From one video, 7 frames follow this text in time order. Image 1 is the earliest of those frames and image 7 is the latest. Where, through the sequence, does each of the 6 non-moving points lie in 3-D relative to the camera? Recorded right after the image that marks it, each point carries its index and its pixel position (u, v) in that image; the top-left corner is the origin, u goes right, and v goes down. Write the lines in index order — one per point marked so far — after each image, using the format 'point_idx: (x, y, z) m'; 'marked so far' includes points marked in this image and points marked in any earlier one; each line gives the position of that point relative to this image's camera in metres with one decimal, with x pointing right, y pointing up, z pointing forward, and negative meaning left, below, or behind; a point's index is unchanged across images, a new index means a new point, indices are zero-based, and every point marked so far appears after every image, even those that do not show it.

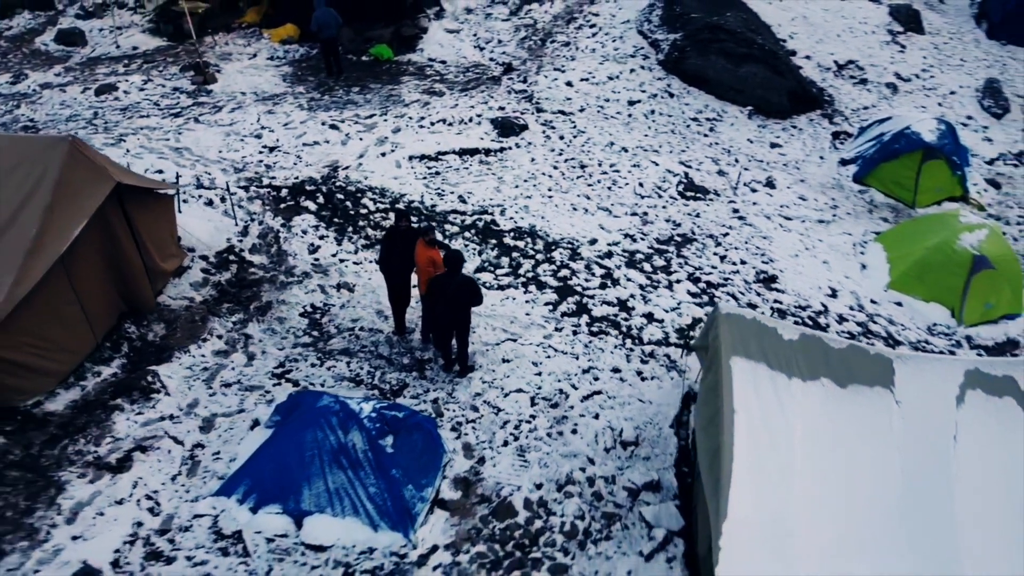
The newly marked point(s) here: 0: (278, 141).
0: (-3.0, +1.9, +10.3) m
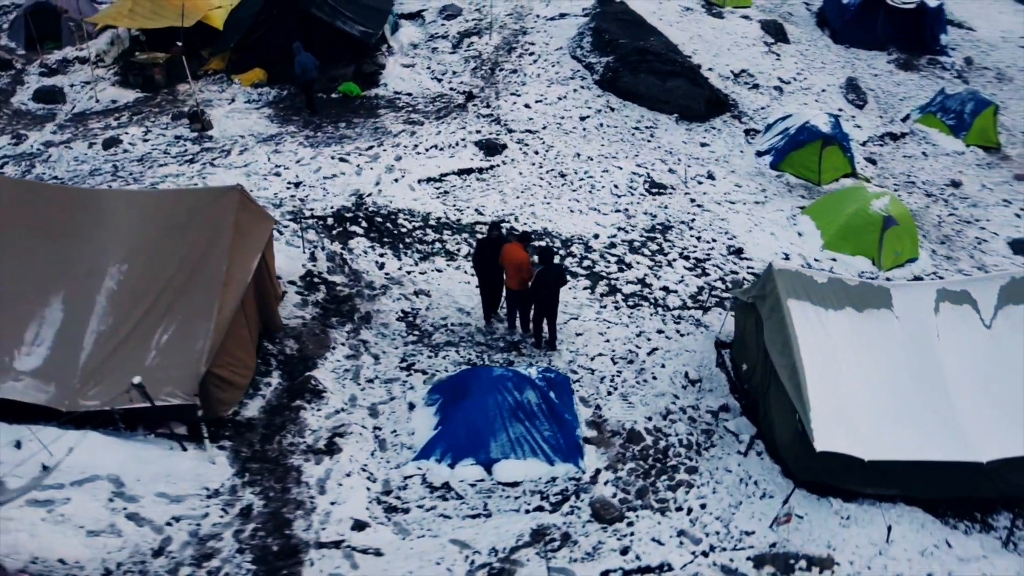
0: (-3.0, +1.6, +11.4) m
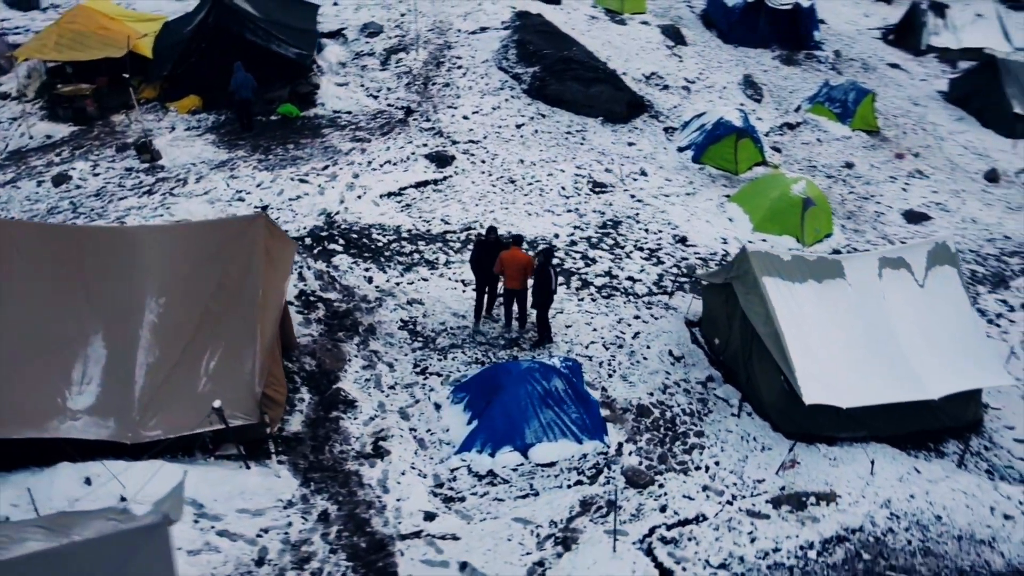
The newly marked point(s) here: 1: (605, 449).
0: (-3.6, +1.3, +11.6) m
1: (+0.9, -1.5, +7.7) m
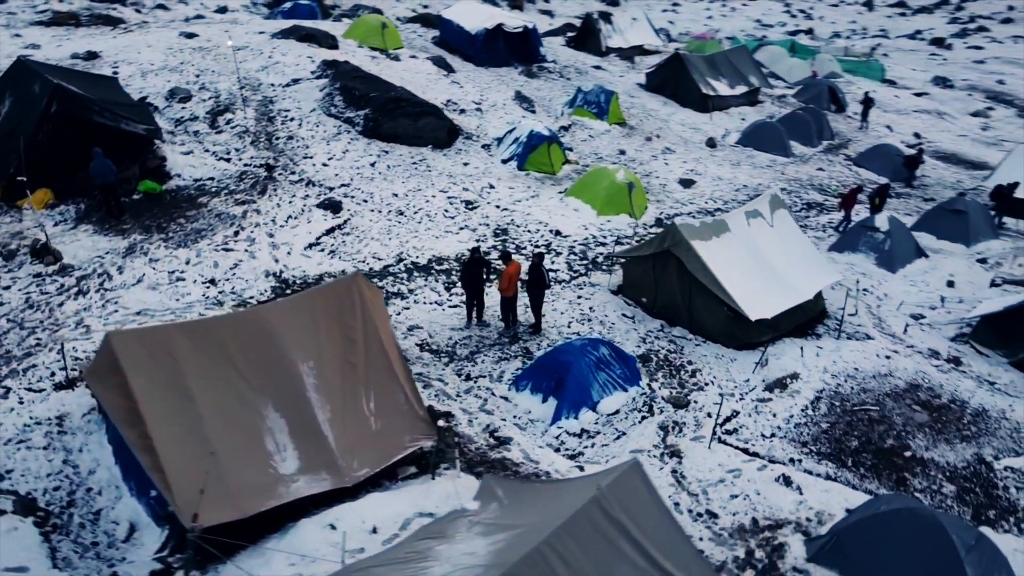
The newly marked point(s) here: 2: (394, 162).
0: (-4.5, +0.2, +11.9) m
1: (+1.6, -1.3, +10.1) m
2: (-2.4, +2.5, +16.2) m
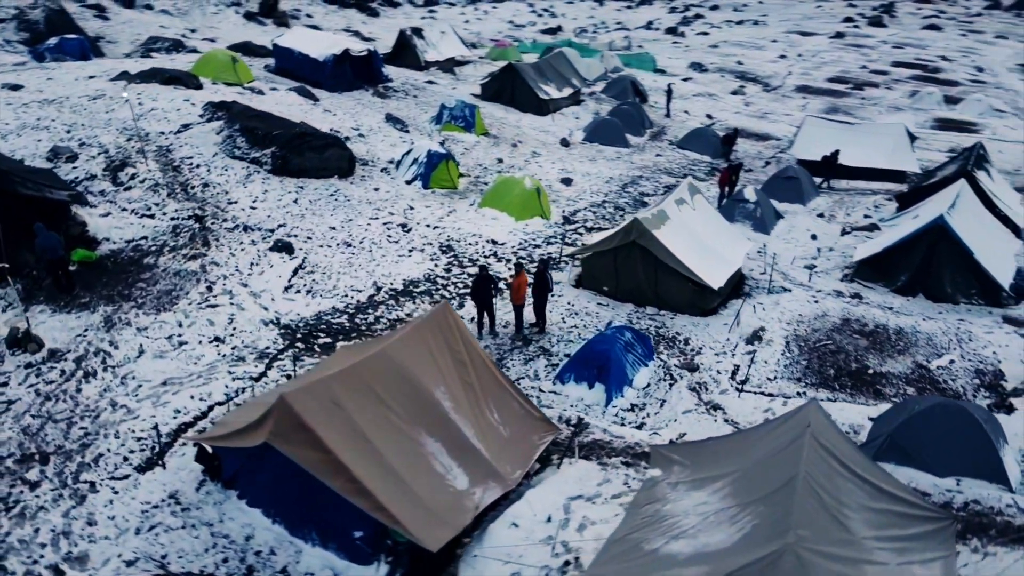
0: (-4.4, -0.7, +11.6) m
1: (+2.1, -1.1, +11.8) m
2: (-4.0, +1.9, +16.4) m
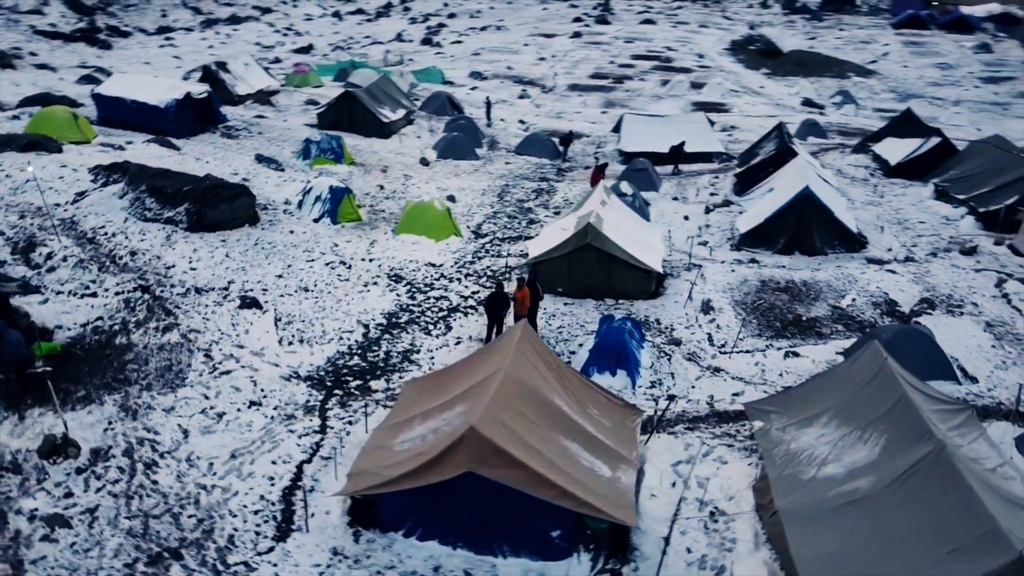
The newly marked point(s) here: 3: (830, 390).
0: (-3.9, -1.6, +11.4) m
1: (+2.3, -0.9, +13.6) m
2: (-5.3, +0.8, +16.0) m
3: (+3.7, -1.2, +9.5) m
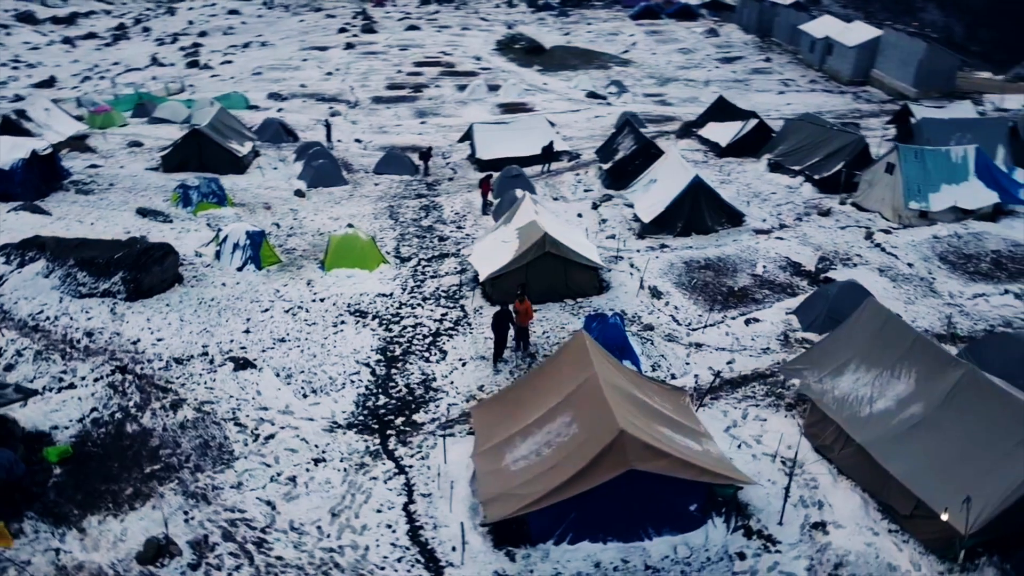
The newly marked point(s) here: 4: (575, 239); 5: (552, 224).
0: (-2.9, -2.4, +11.2) m
1: (+2.2, -0.8, +15.1) m
2: (-6.0, -0.4, +15.2) m
3: (+4.8, -0.8, +11.6) m
4: (+1.4, +1.1, +17.9) m
5: (+0.9, +1.4, +17.9) m
